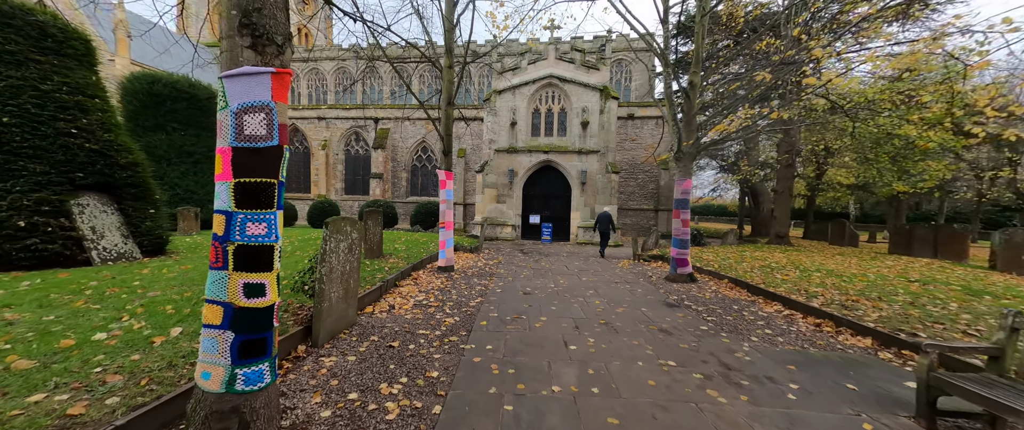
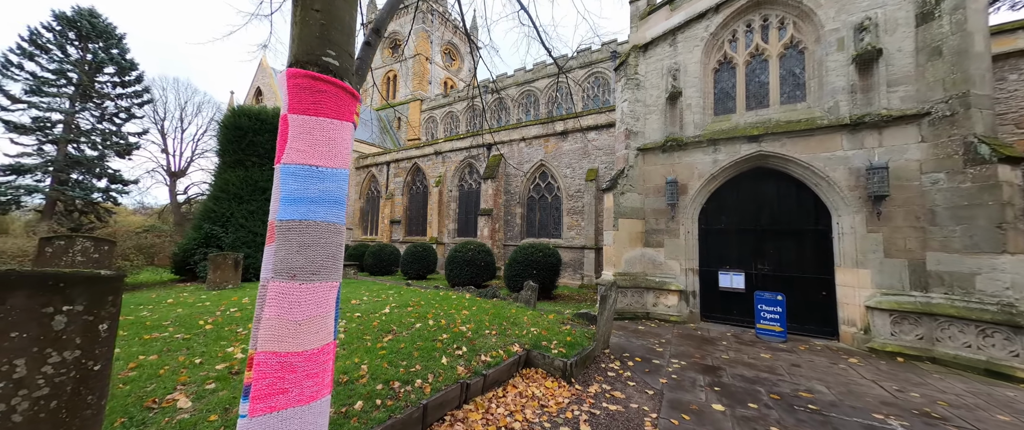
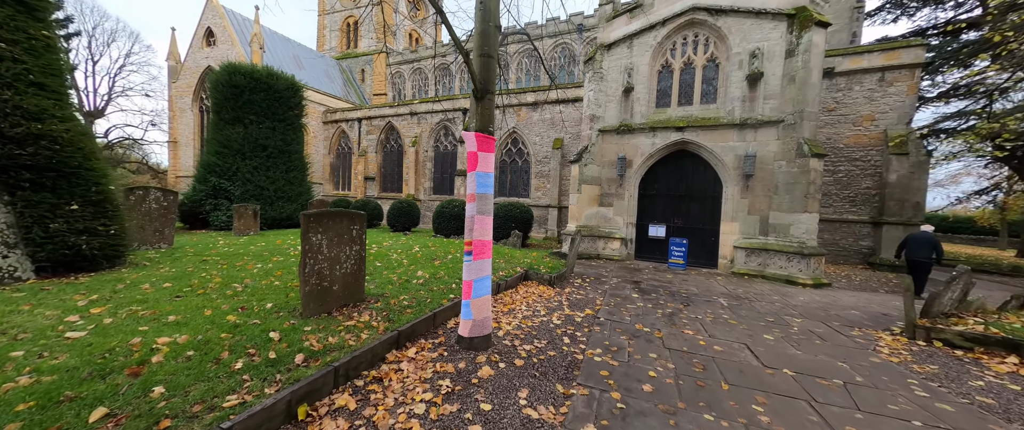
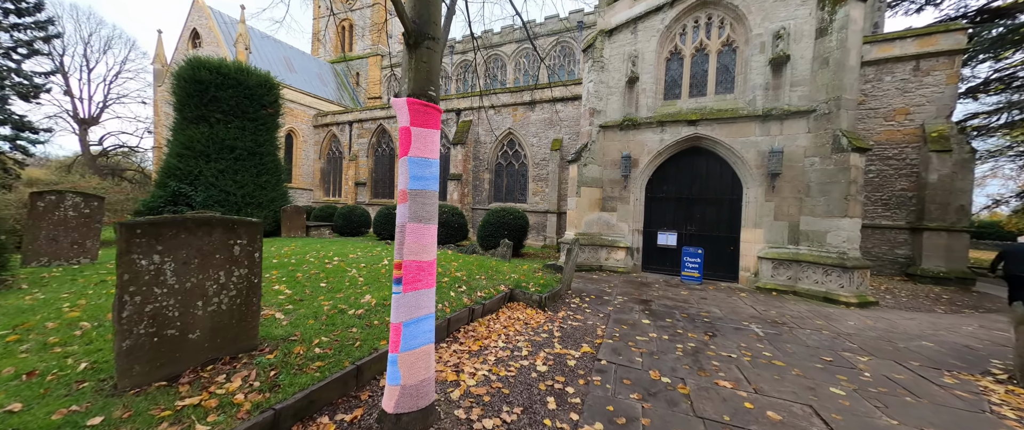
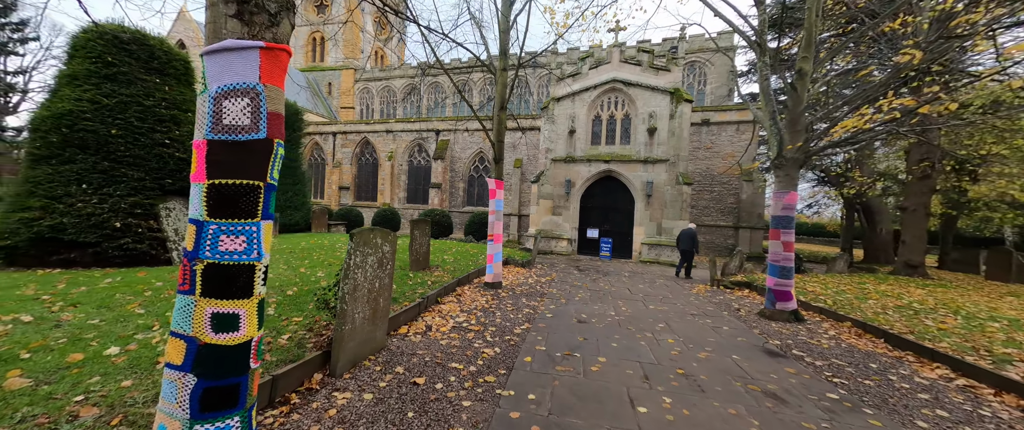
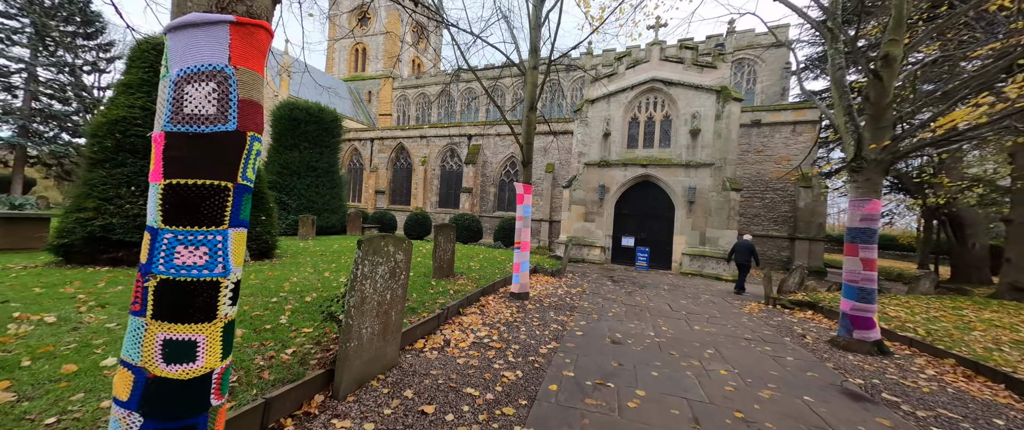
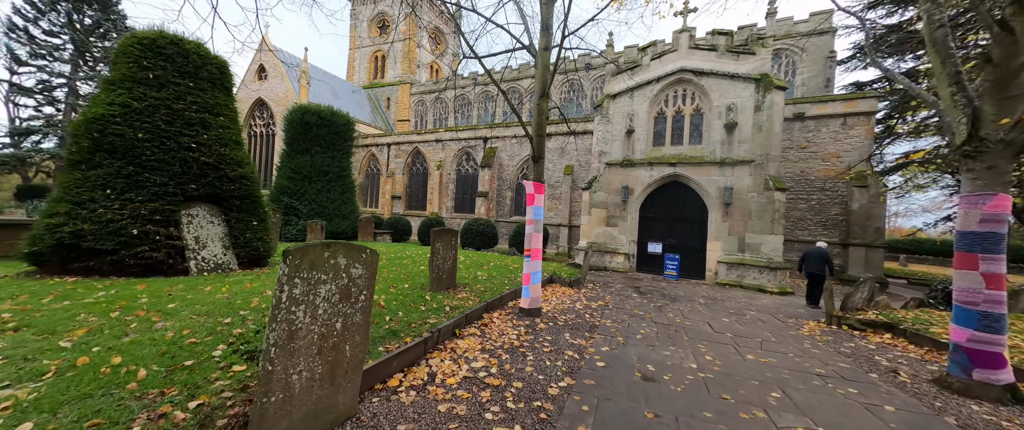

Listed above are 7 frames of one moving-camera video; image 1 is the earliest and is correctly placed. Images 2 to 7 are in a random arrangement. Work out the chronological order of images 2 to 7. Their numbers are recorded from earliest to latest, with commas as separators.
5, 6, 7, 3, 4, 2
